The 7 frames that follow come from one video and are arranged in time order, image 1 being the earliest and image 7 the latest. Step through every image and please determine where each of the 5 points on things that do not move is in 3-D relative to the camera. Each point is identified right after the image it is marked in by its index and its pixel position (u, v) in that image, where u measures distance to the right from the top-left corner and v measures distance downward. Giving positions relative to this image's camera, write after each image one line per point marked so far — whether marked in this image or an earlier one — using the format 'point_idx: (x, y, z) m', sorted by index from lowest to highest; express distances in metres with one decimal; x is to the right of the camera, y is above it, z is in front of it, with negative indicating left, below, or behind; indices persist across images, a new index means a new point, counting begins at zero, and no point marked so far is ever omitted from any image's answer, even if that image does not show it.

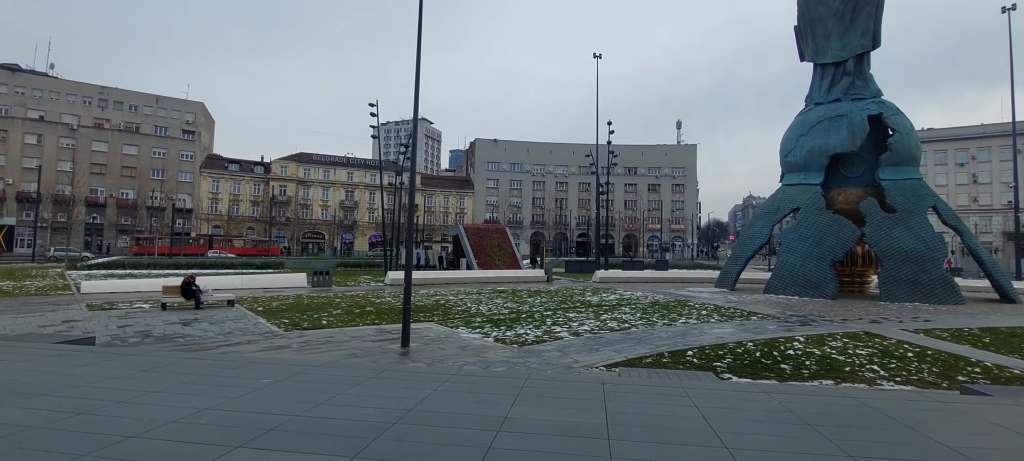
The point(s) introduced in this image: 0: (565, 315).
0: (+1.7, -2.6, +15.2) m
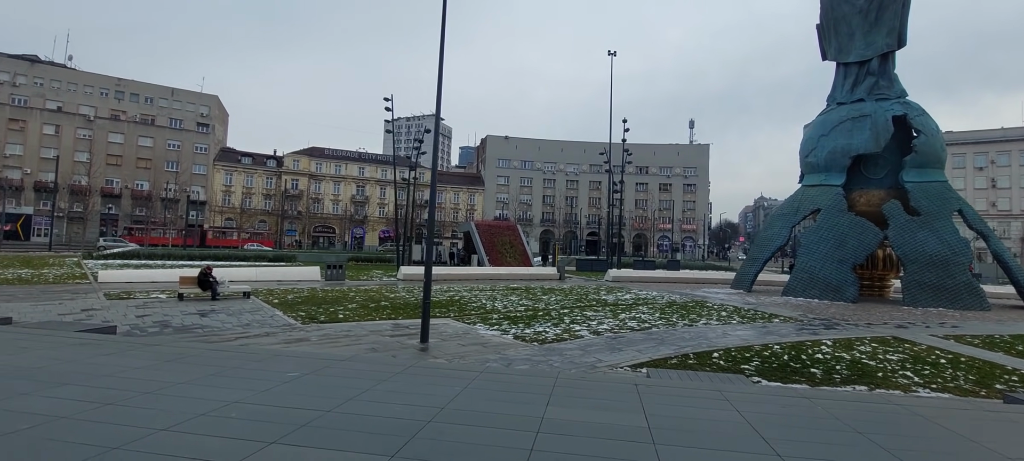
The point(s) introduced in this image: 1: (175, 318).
0: (+2.2, -2.5, +15.0) m
1: (-8.4, -2.2, +12.2) m
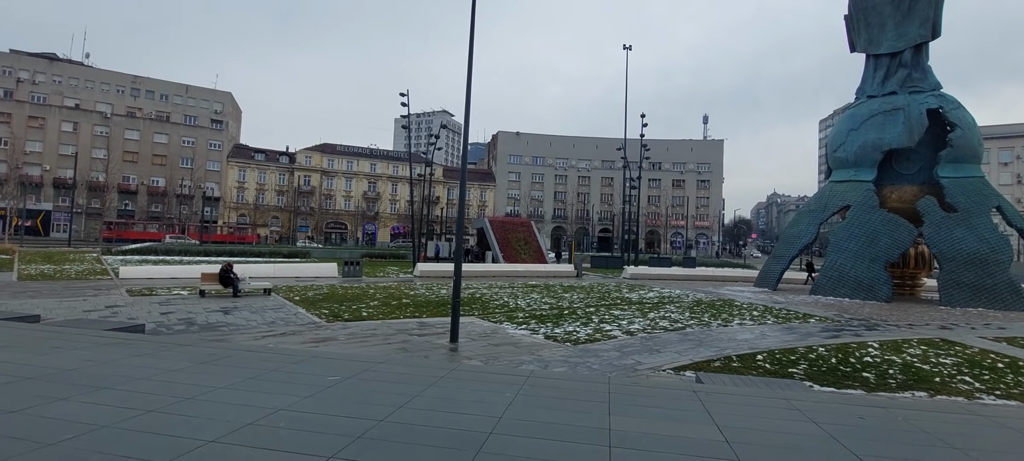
0: (+2.9, -2.4, +14.6) m
1: (-7.7, -2.1, +12.1) m
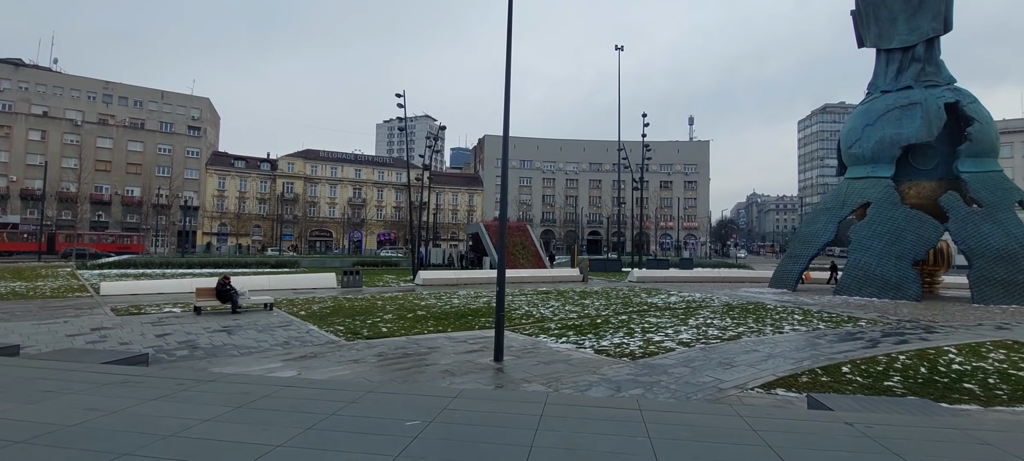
0: (+3.7, -2.5, +13.7) m
1: (-6.8, -2.3, +10.7) m
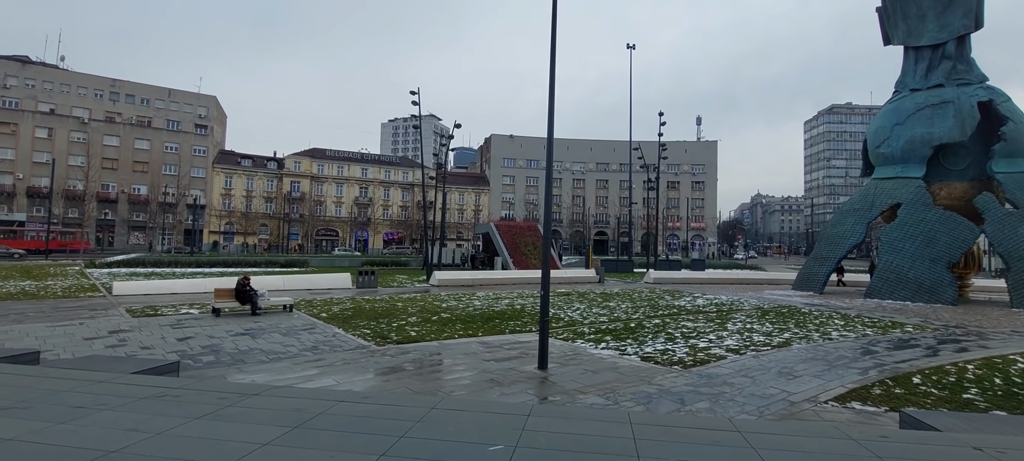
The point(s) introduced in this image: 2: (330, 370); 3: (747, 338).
0: (+4.5, -2.5, +13.1) m
1: (-6.0, -2.3, +10.3) m
2: (-3.1, -2.3, +8.2) m
3: (+5.3, -2.5, +11.1) m
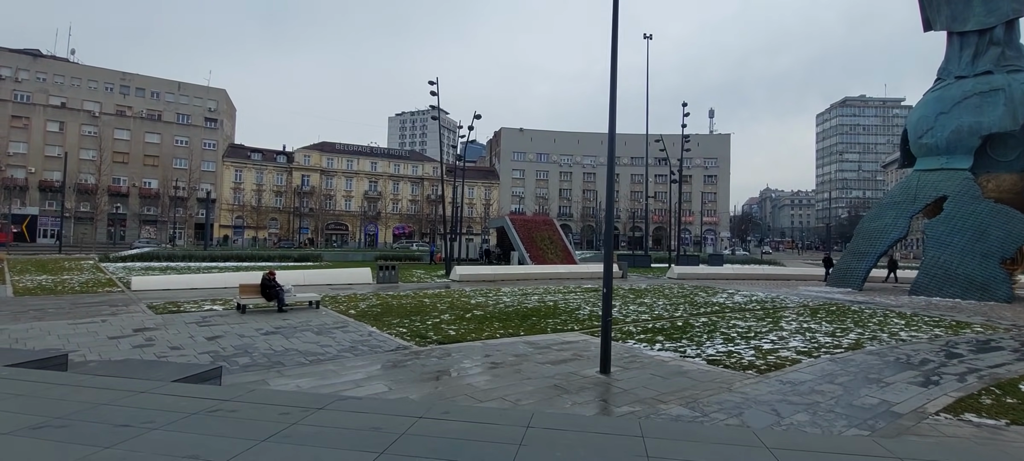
0: (+5.6, -2.4, +12.4) m
1: (-5.1, -2.2, +9.7) m
2: (-2.1, -2.2, +7.5) m
3: (+6.3, -2.3, +10.4) m
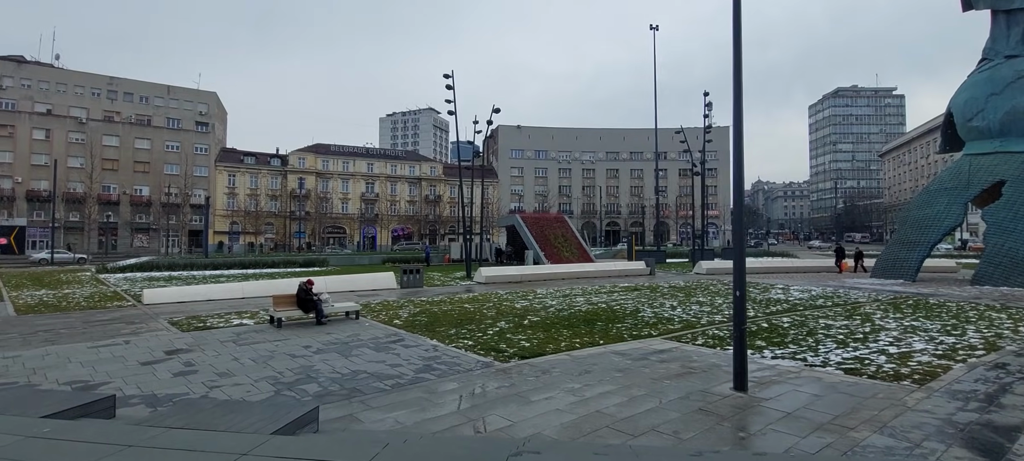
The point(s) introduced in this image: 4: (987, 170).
0: (+7.1, -2.1, +11.3) m
1: (-3.4, -2.3, +8.4) m
2: (-0.4, -2.2, +6.3) m
3: (+8.0, -2.1, +9.4) m
4: (+18.4, +2.3, +18.9) m
